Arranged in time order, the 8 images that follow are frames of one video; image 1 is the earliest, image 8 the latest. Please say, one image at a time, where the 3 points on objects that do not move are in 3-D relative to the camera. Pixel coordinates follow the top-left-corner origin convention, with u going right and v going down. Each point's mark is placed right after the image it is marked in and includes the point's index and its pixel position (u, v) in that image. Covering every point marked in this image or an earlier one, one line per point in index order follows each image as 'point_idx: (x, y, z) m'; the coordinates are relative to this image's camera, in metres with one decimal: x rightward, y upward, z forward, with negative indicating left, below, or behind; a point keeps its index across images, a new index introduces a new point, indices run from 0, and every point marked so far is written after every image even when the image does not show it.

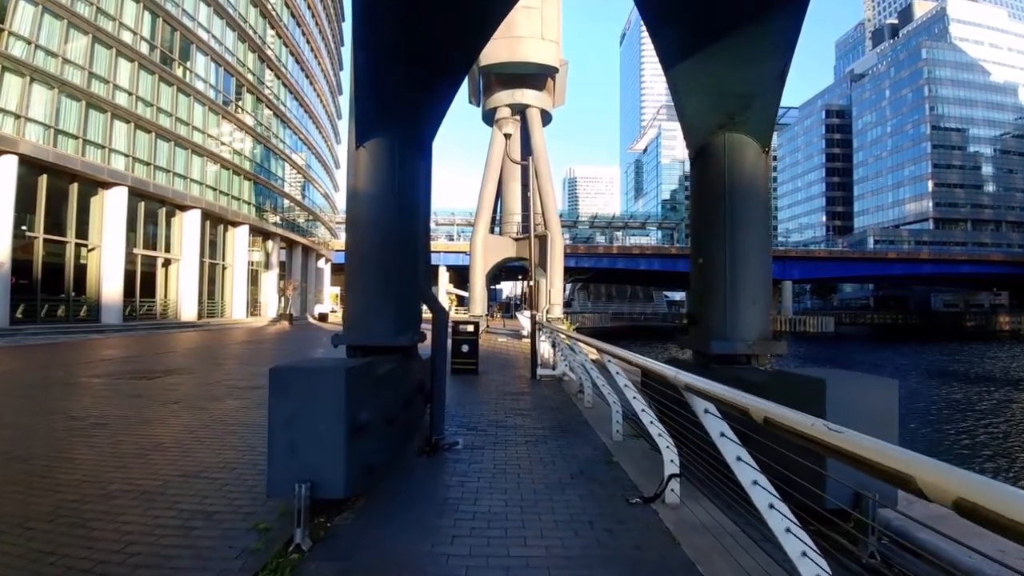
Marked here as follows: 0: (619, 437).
0: (+1.2, -1.7, +6.9) m
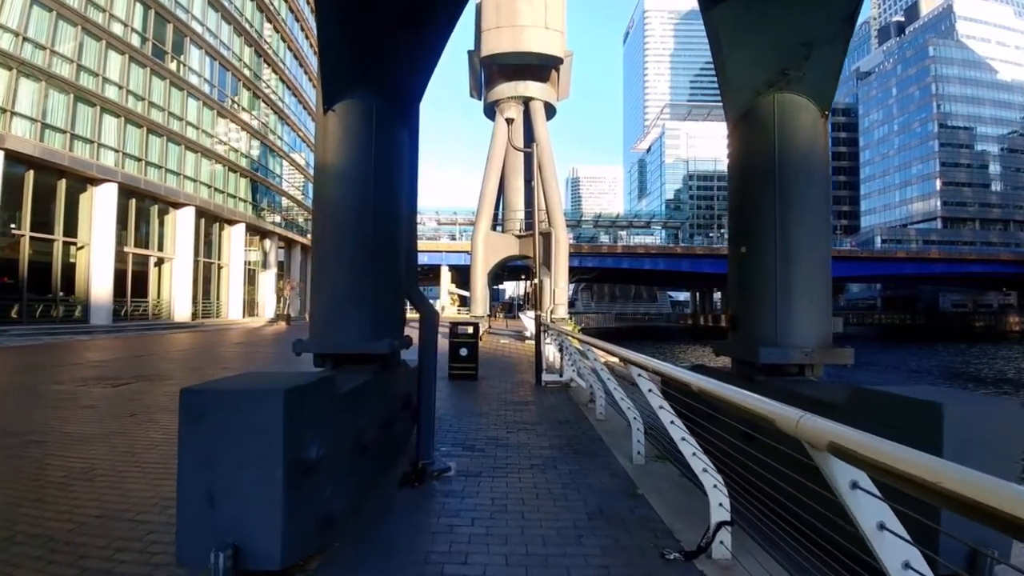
0: (+1.3, -1.7, +5.8) m
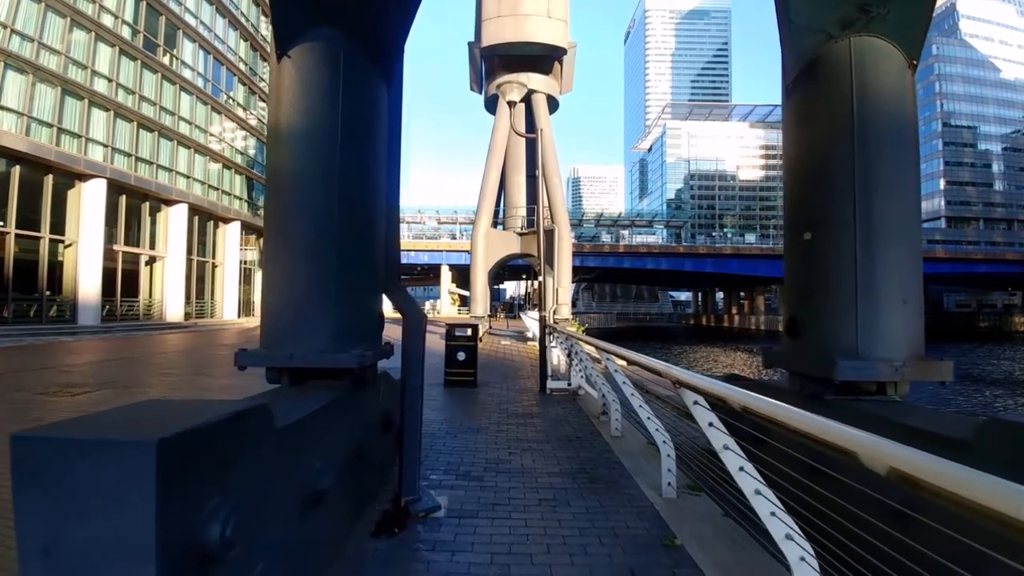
0: (+1.3, -1.6, +4.8) m
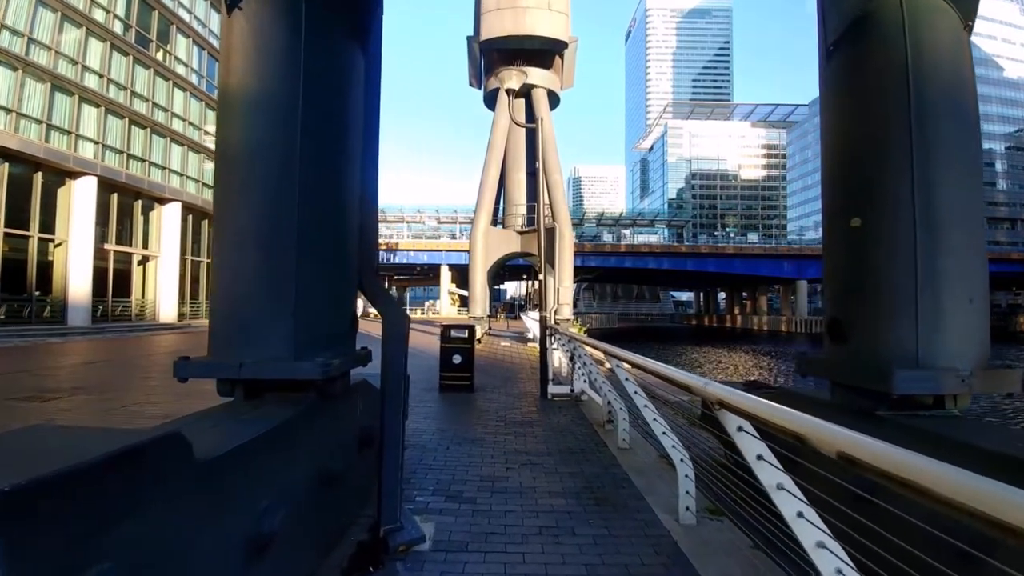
0: (+1.3, -1.6, +4.2) m
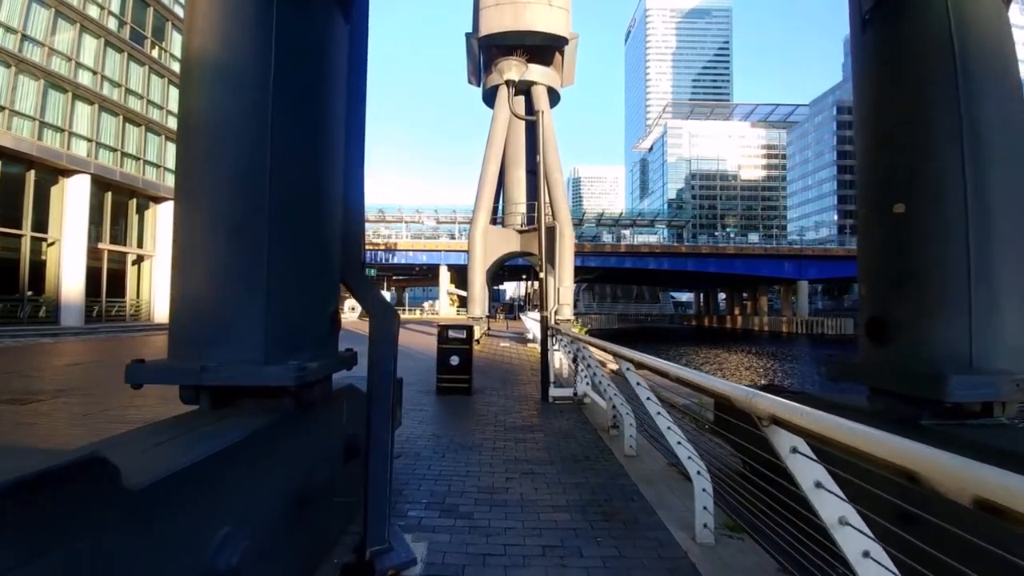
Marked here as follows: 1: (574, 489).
0: (+1.3, -1.6, +3.8) m
1: (+0.5, -1.6, +4.9) m
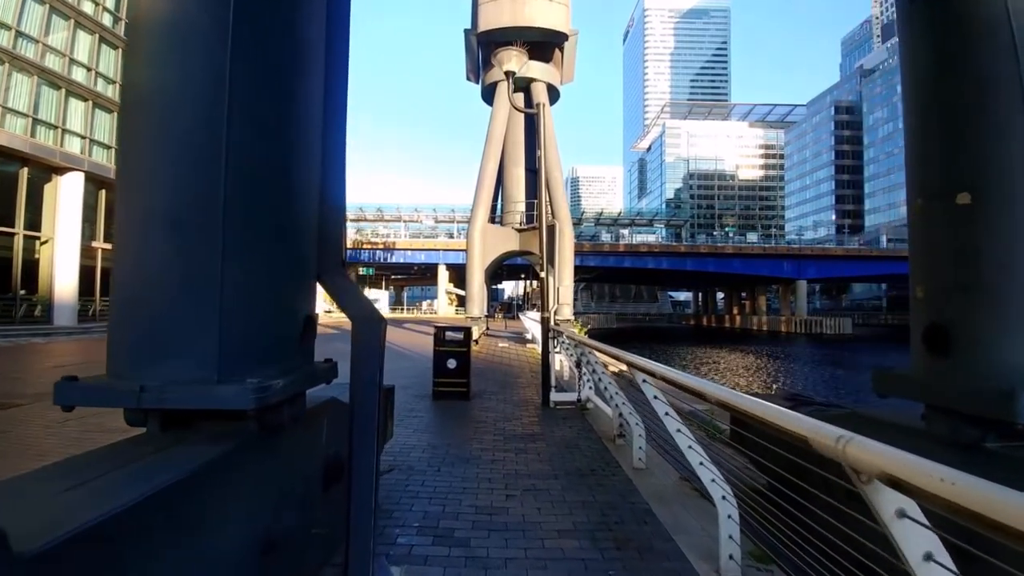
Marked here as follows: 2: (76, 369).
0: (+1.3, -1.6, +3.4) m
1: (+0.5, -1.6, +4.4) m
2: (-11.4, -2.1, +15.6) m
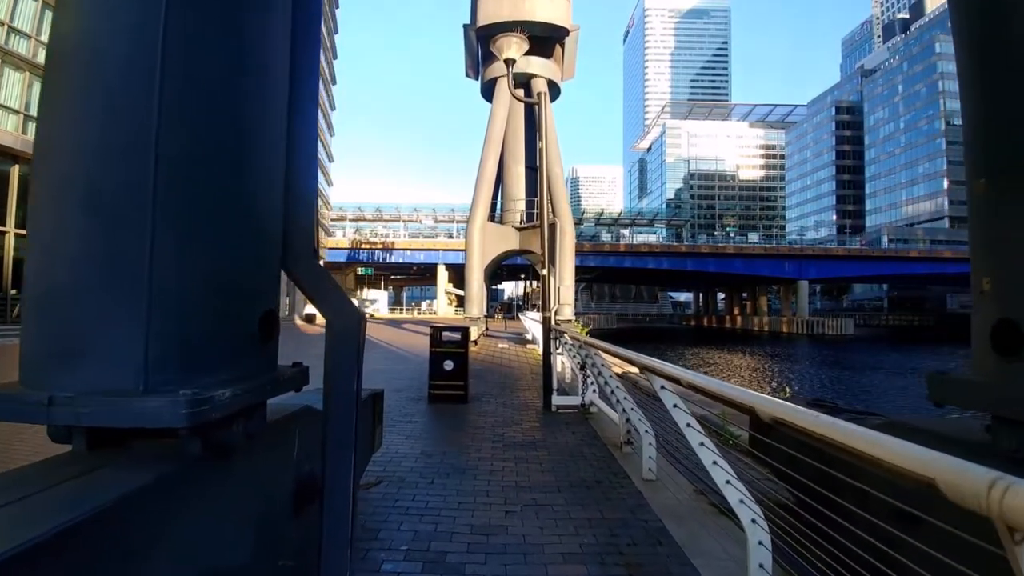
0: (+1.3, -1.6, +3.0) m
1: (+0.5, -1.6, +4.0) m
2: (-11.4, -2.1, +15.1) m
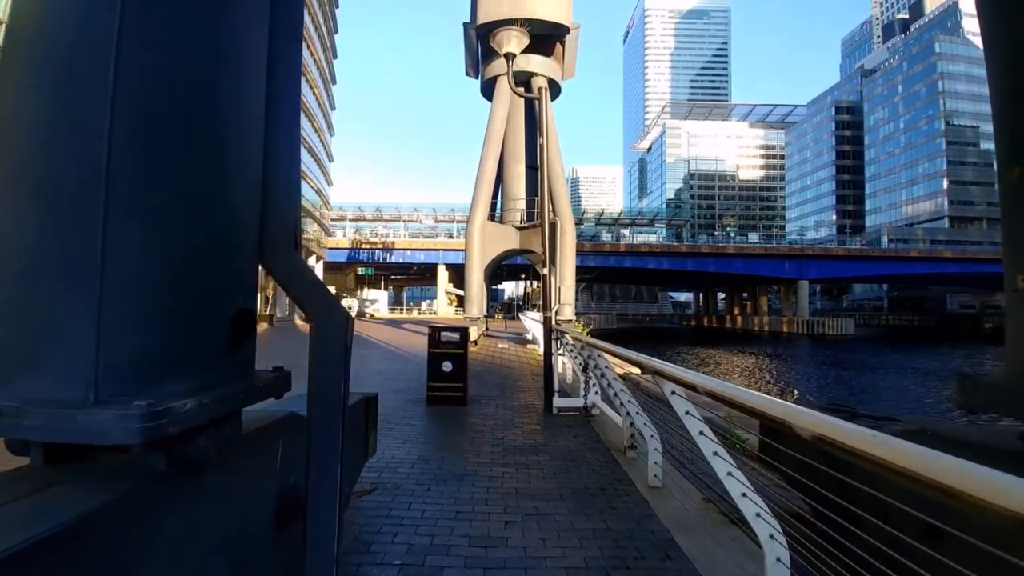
0: (+1.3, -1.6, +2.8) m
1: (+0.5, -1.6, +3.8) m
2: (-11.4, -2.0, +14.9) m
